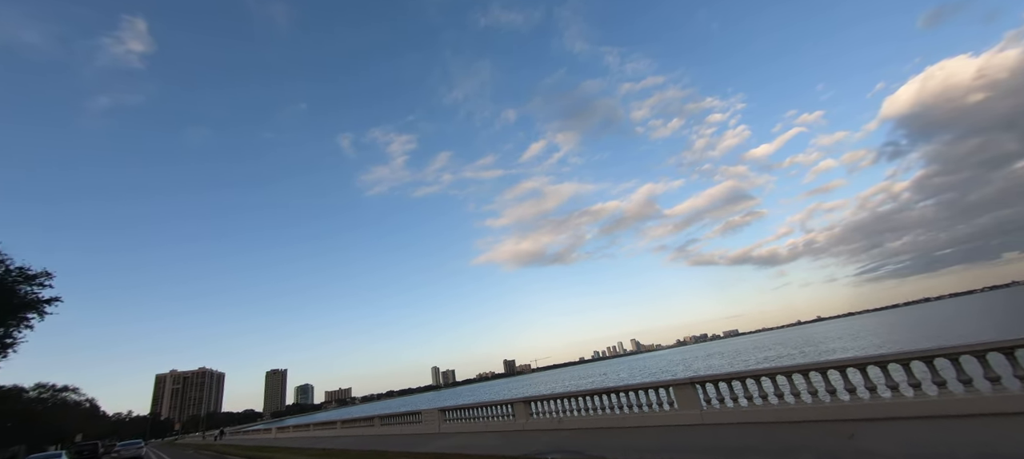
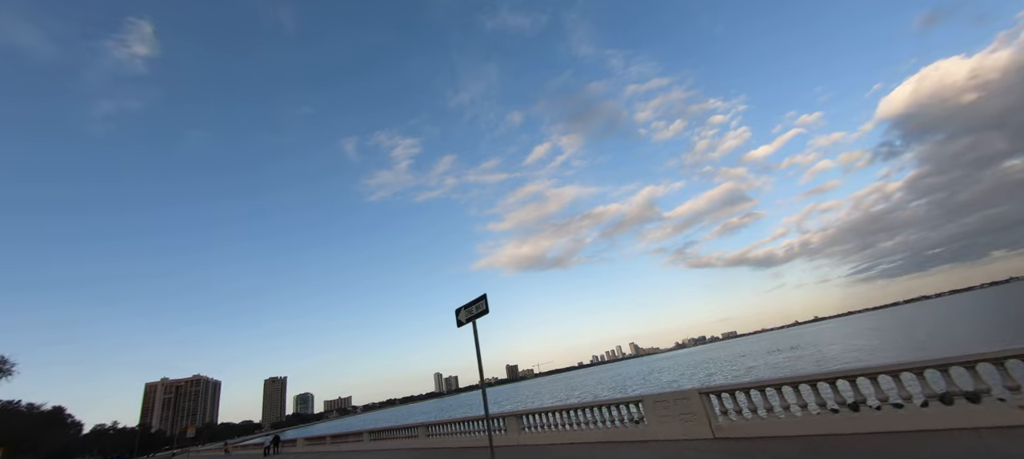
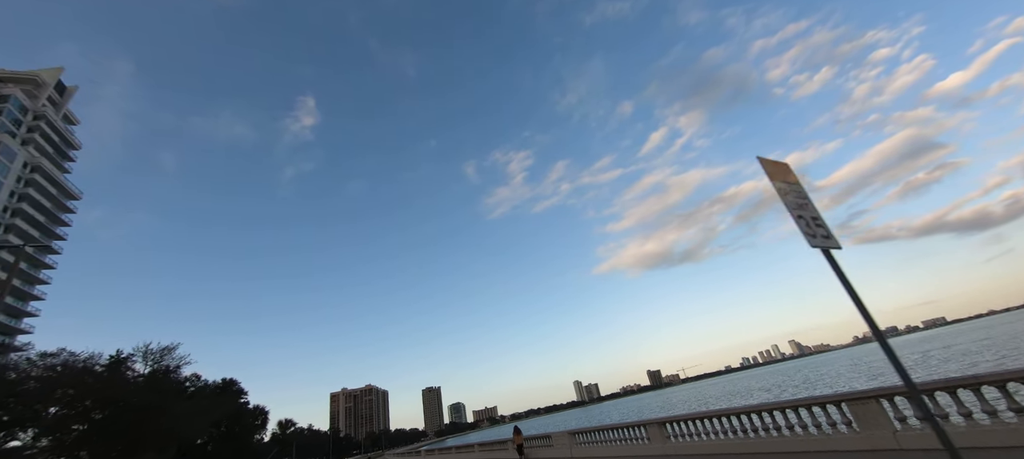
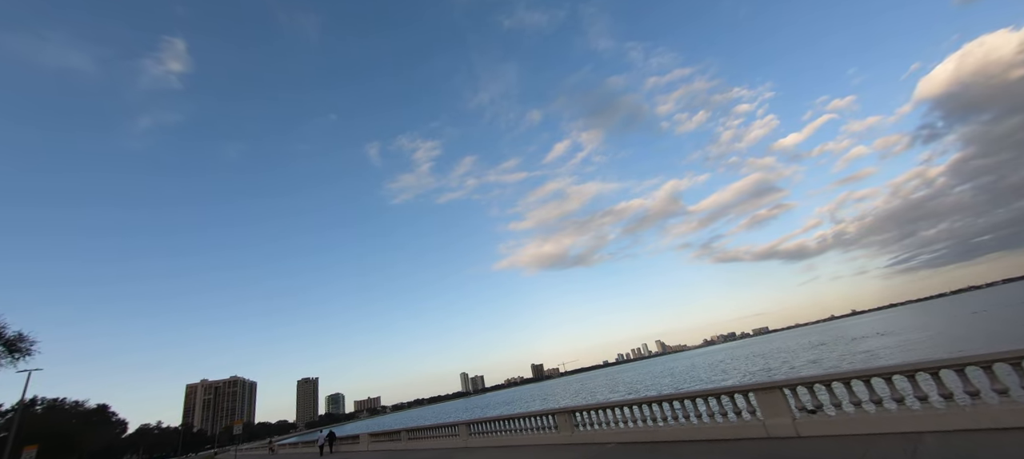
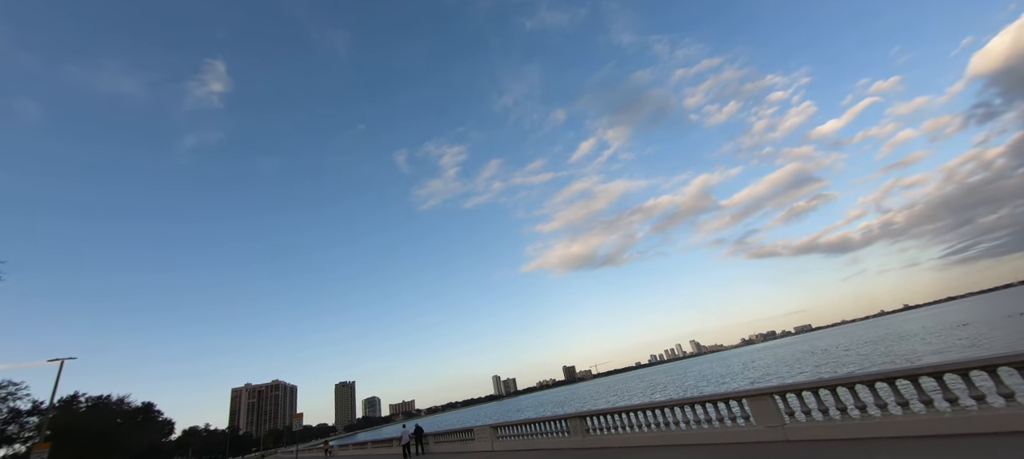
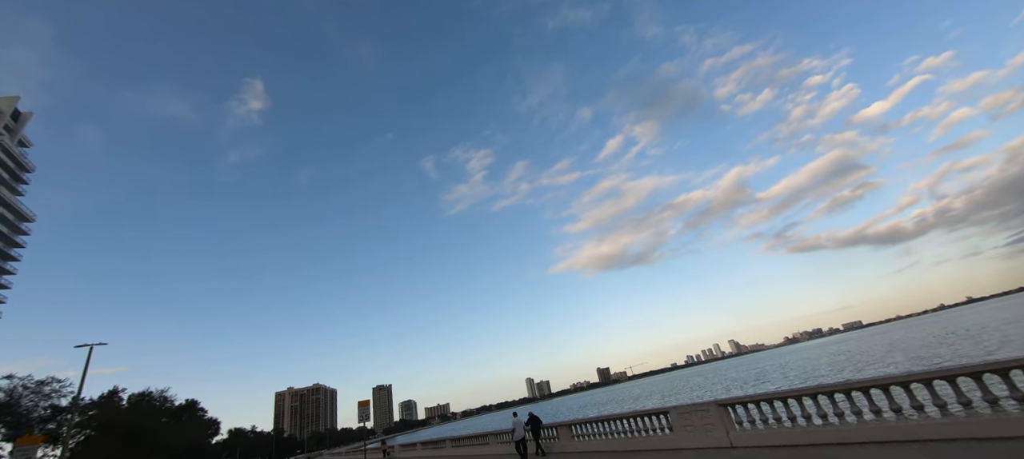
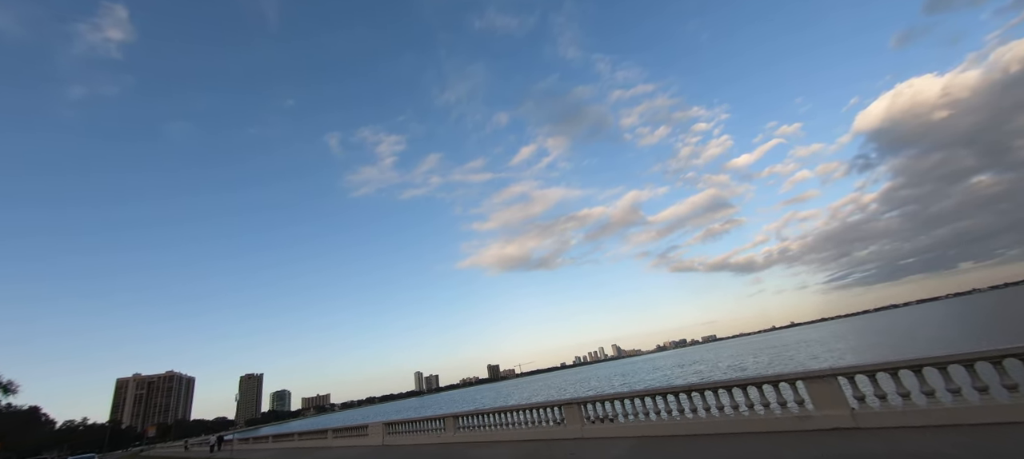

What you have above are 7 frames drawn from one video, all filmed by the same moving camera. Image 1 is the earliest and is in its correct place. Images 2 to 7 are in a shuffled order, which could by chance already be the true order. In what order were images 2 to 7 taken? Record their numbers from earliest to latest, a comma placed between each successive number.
7, 2, 4, 5, 6, 3
